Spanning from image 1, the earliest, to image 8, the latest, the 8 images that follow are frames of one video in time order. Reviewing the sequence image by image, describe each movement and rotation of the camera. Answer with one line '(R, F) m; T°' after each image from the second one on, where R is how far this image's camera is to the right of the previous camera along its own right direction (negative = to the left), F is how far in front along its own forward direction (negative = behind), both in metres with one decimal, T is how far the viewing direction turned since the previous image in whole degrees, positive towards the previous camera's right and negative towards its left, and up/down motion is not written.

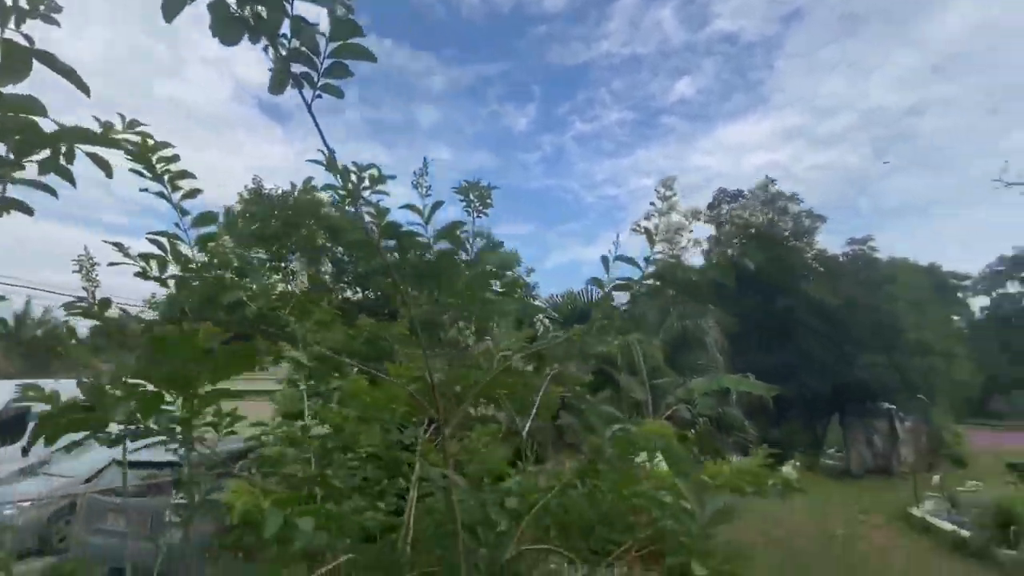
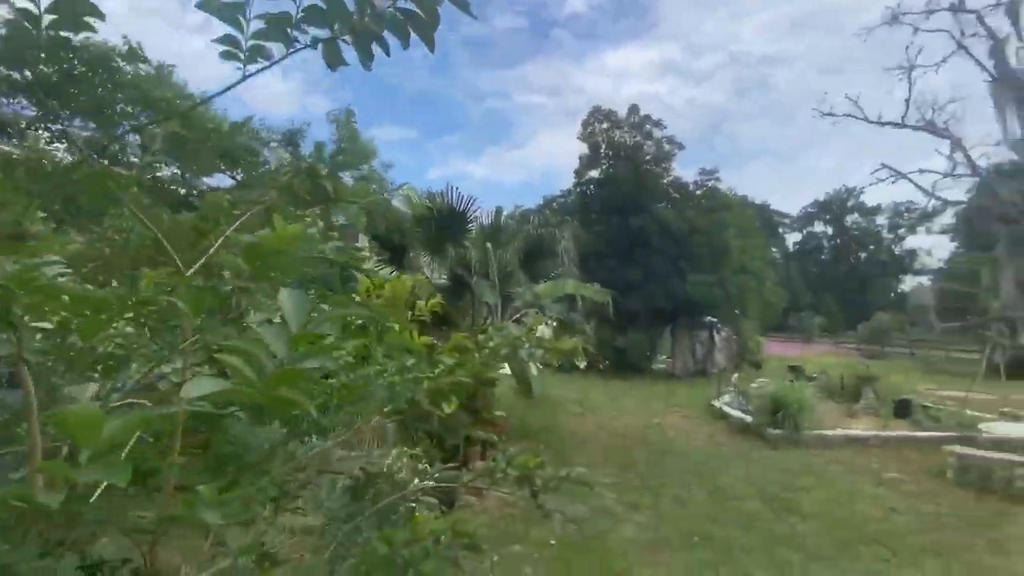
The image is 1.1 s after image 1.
(+0.2, +0.1) m; +14°
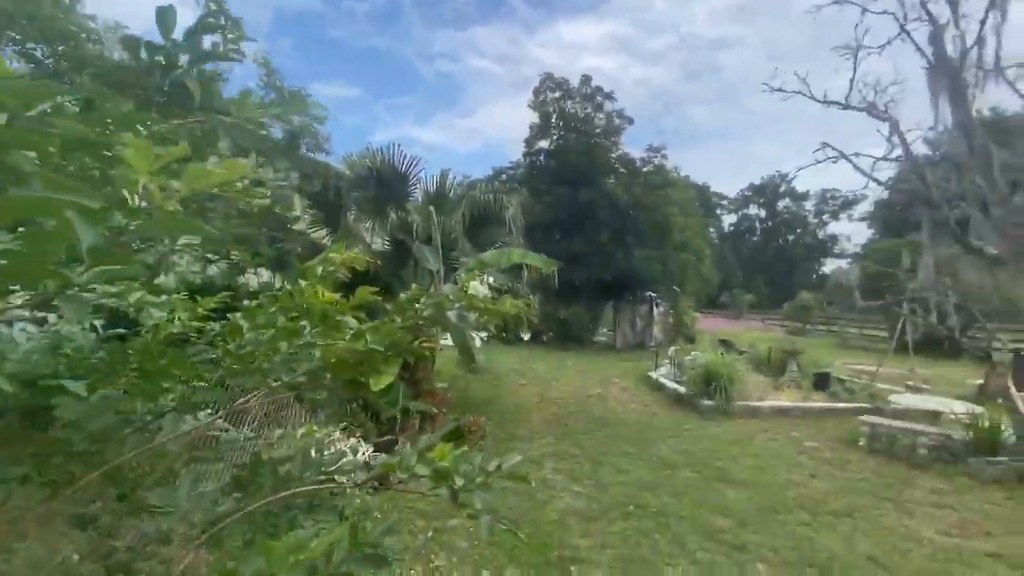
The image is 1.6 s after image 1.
(0.0, +0.1) m; +6°
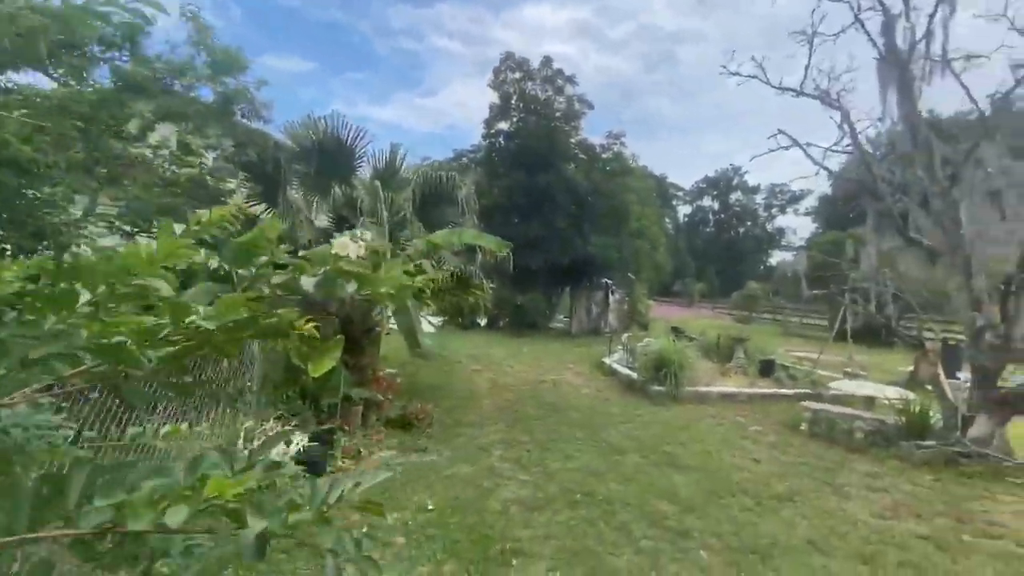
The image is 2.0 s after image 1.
(+0.1, +0.1) m; +5°
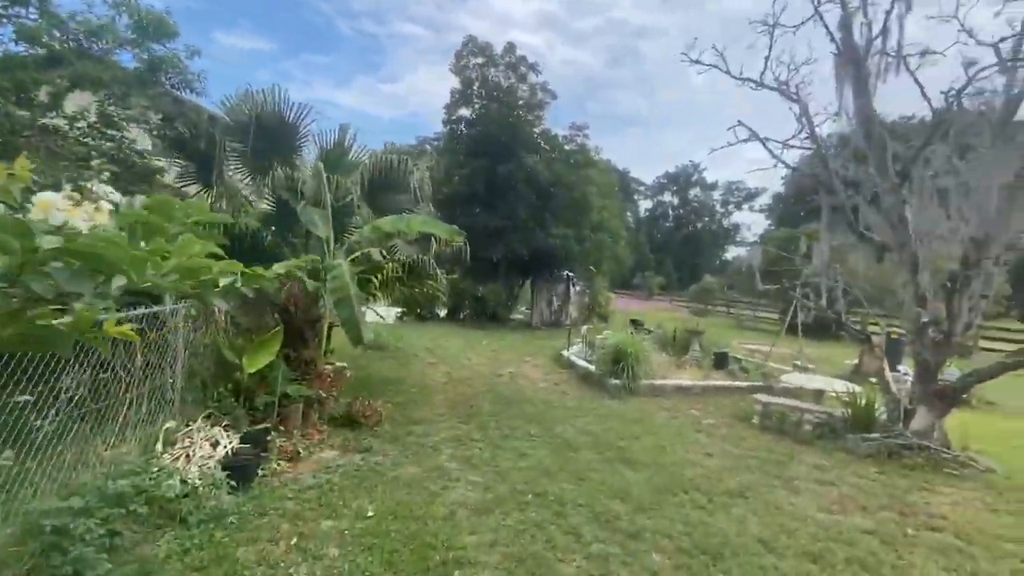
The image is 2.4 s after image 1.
(+0.1, +0.2) m; +4°
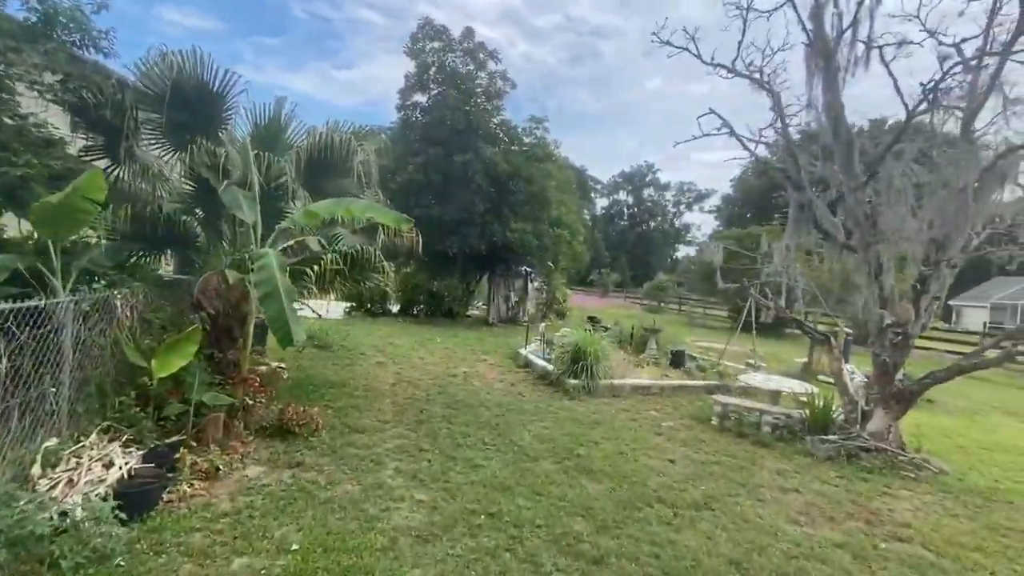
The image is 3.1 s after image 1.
(0.0, +0.3) m; +5°
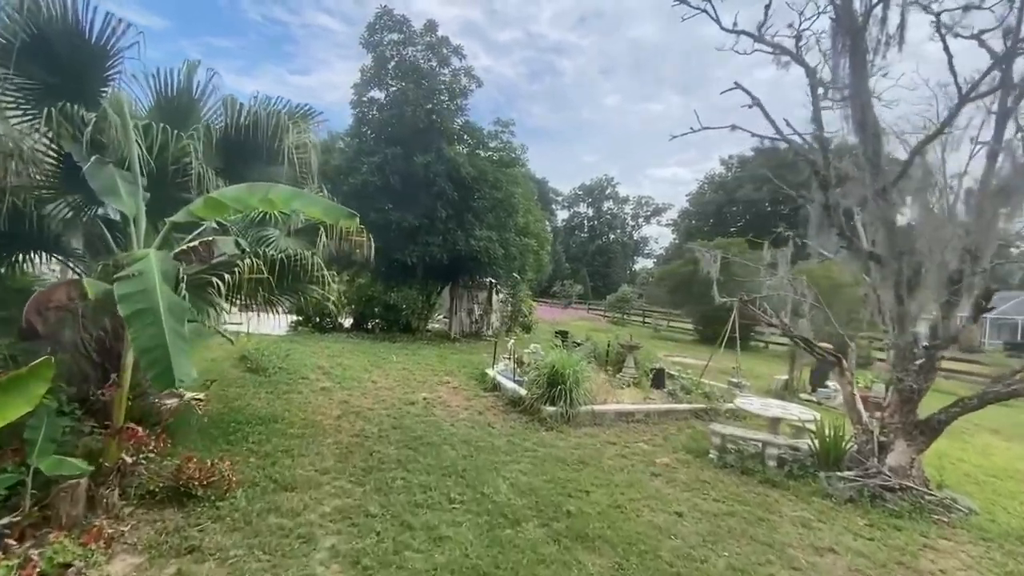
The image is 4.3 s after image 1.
(-0.1, +0.7) m; +5°
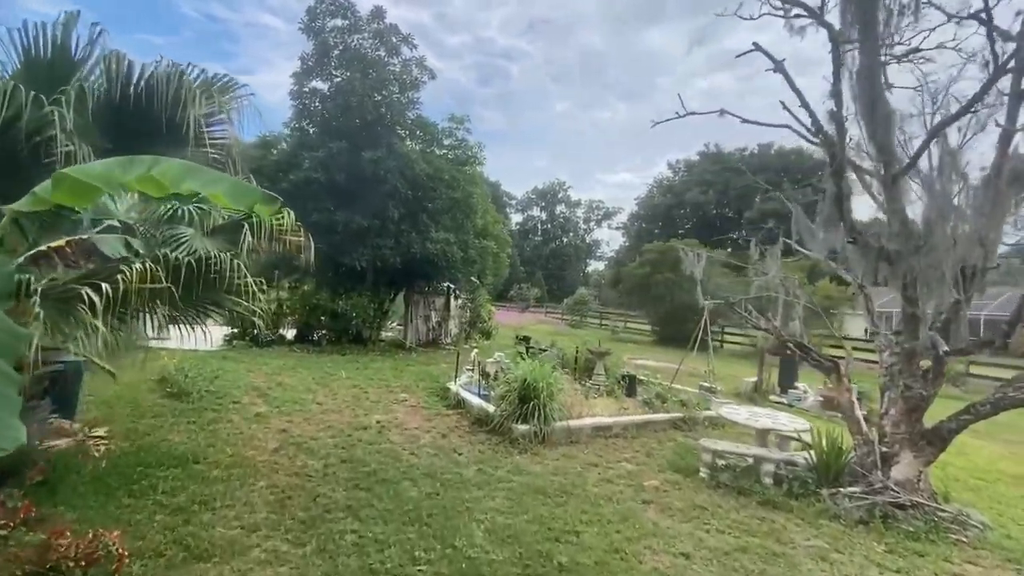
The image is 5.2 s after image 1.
(-0.1, +0.5) m; +5°
